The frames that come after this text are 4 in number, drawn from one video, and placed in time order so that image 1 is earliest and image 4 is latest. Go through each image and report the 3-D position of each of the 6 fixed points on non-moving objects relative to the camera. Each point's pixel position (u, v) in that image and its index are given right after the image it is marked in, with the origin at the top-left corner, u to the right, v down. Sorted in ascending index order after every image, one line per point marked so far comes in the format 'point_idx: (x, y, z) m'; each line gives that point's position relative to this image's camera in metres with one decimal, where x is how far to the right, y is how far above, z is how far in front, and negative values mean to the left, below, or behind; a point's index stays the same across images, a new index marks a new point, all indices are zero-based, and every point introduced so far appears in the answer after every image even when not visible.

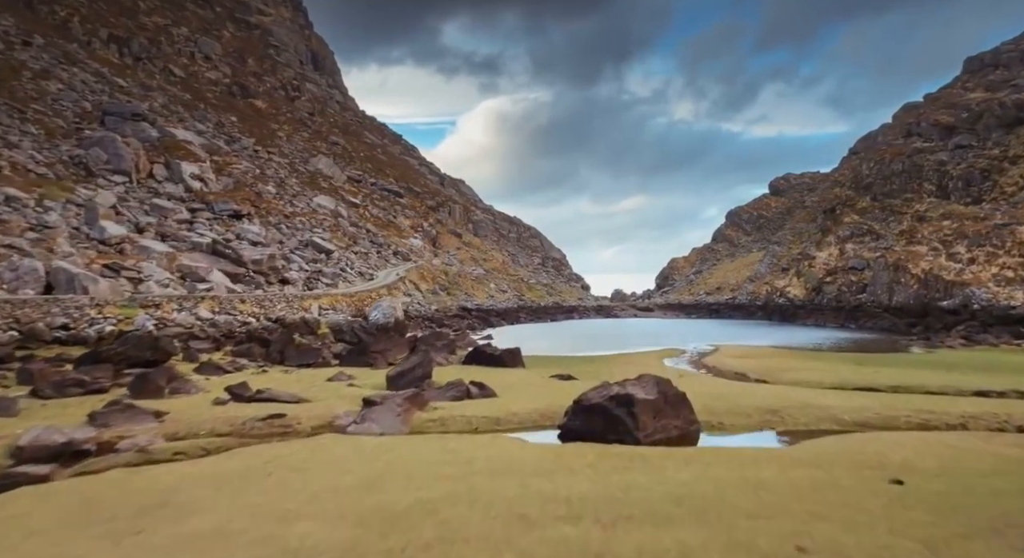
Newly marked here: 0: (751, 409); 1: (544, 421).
0: (+8.3, -4.5, +19.2) m
1: (+1.1, -4.9, +19.1) m
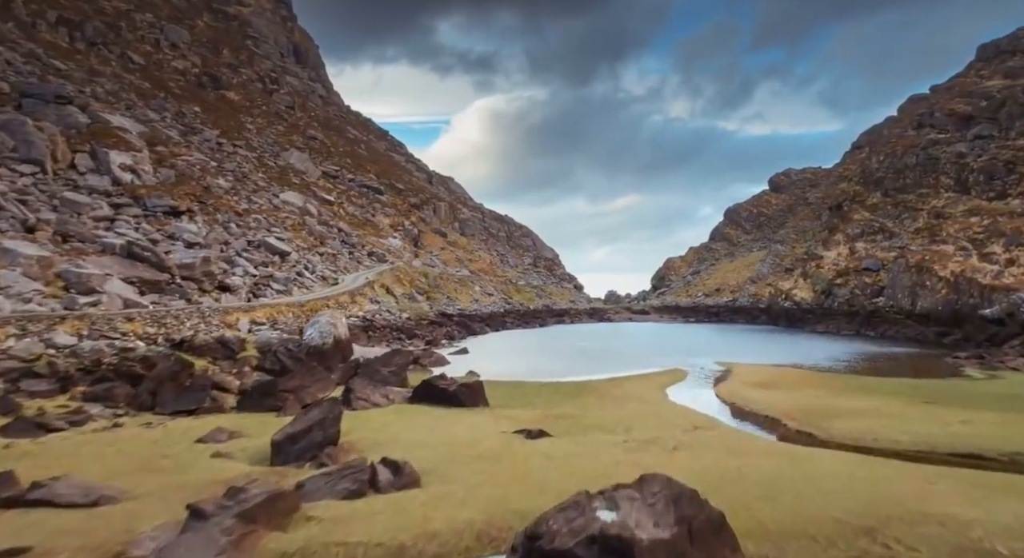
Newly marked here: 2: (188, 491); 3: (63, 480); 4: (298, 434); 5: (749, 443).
0: (+6.6, -5.1, +11.5) m
1: (-0.6, -5.5, +11.3) m
2: (-8.1, -5.3, +14.0) m
3: (-10.8, -4.9, +13.4) m
4: (-6.5, -4.7, +16.7) m
5: (+7.6, -5.3, +18.0) m
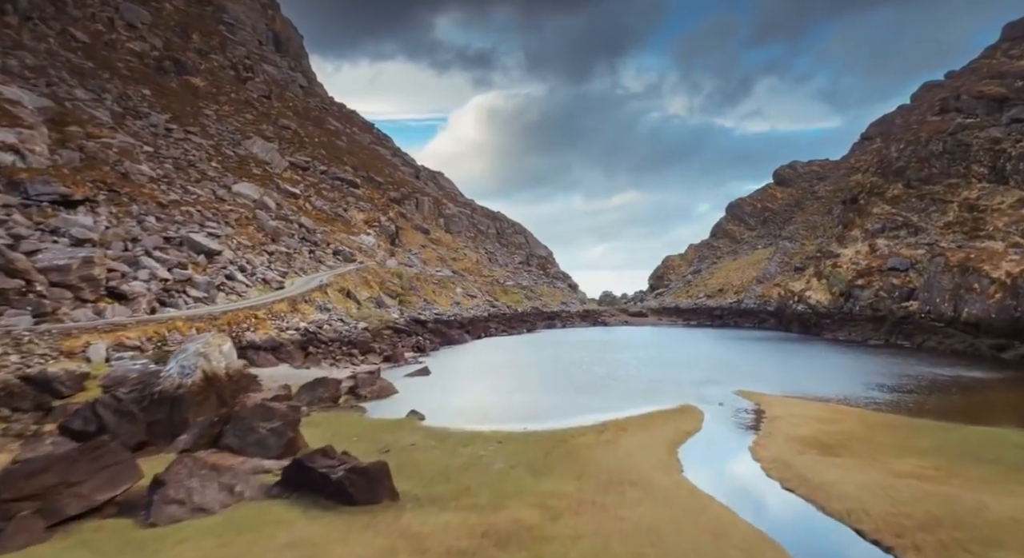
0: (+4.5, -5.6, +1.7) m
1: (-2.7, -6.0, +1.4) m
2: (-10.2, -5.8, +4.0) m
3: (-12.9, -5.4, +3.4) m
4: (-8.6, -5.2, +6.7) m
5: (+5.5, -5.8, +8.1) m
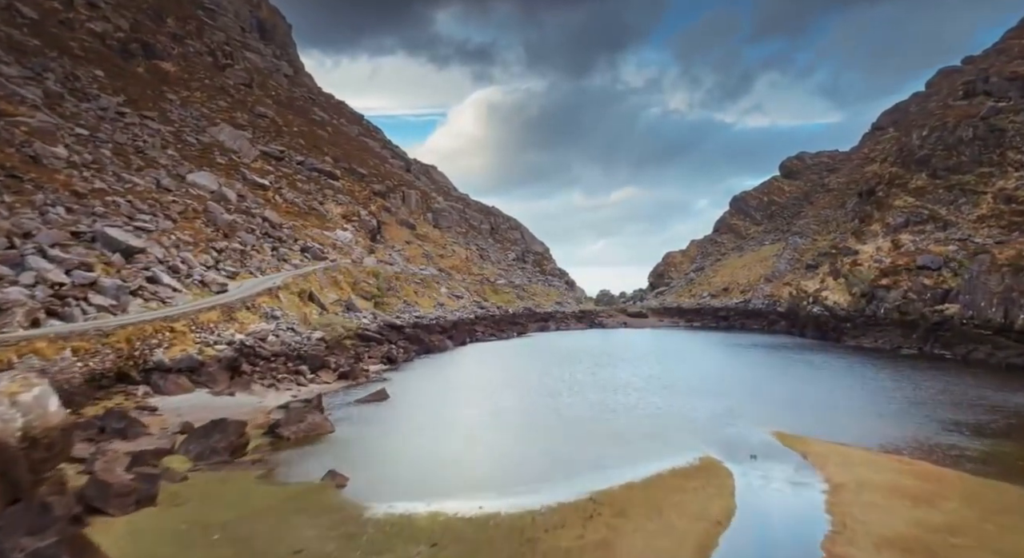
0: (+2.9, -6.2, -6.4) m
1: (-4.2, -6.6, -6.7) m
2: (-11.8, -6.4, -4.0) m
3: (-14.5, -6.0, -4.7) m
4: (-10.1, -5.7, -1.3) m
5: (+3.9, -6.3, +0.1) m
